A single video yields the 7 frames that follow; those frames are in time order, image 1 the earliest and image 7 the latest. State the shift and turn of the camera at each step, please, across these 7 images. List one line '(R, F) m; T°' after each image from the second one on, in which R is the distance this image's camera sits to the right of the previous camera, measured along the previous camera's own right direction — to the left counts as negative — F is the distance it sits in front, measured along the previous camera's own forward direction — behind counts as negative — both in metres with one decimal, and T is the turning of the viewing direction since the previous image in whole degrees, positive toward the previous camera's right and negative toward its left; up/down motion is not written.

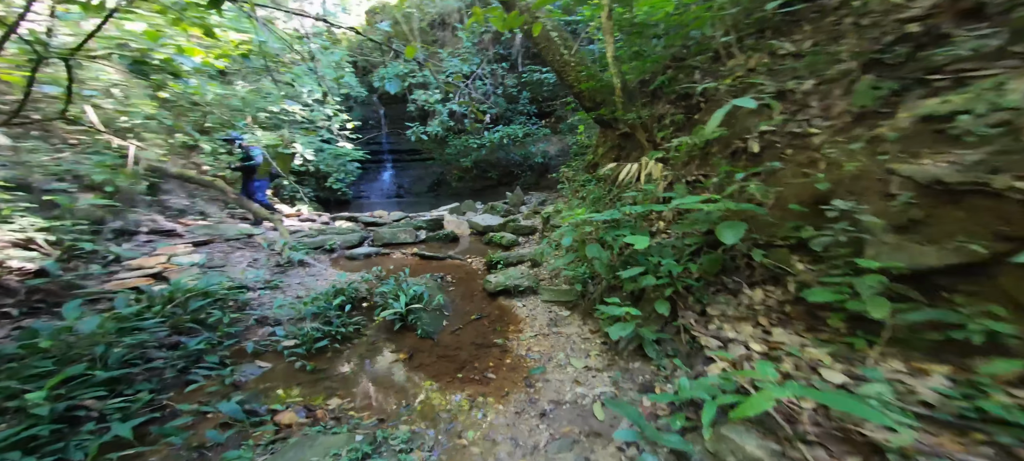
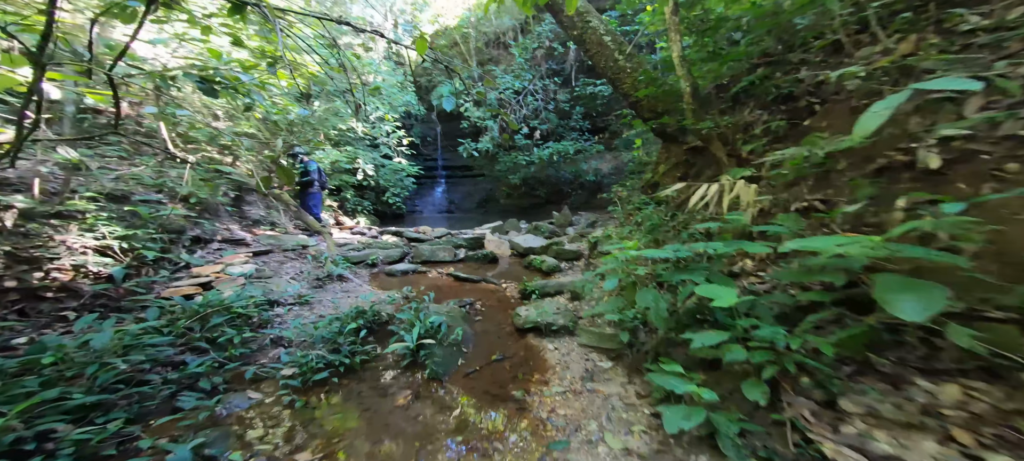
(+0.1, +0.4) m; -8°
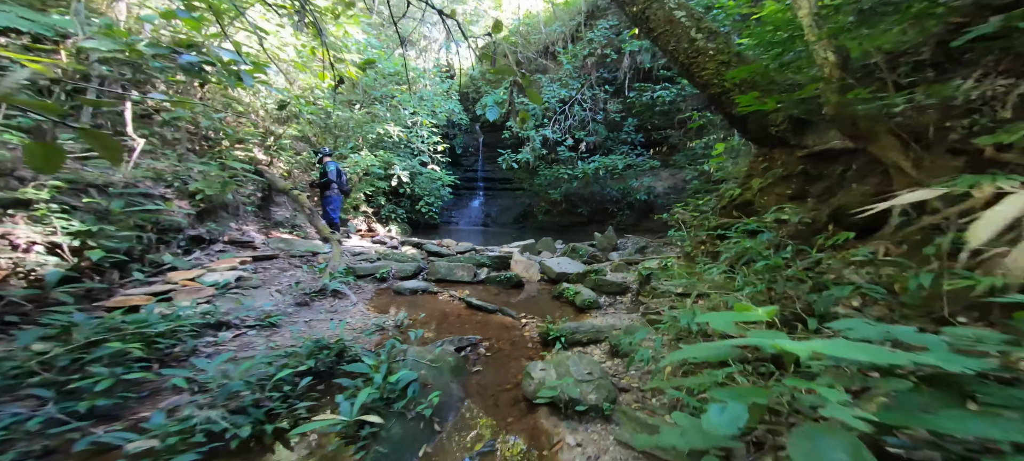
(+0.1, +0.9) m; -7°
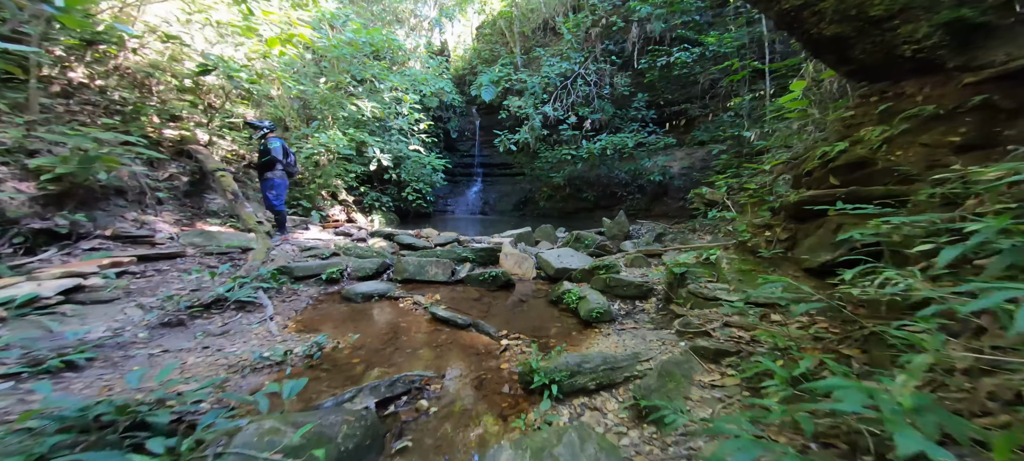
(+0.3, +1.2) m; -1°
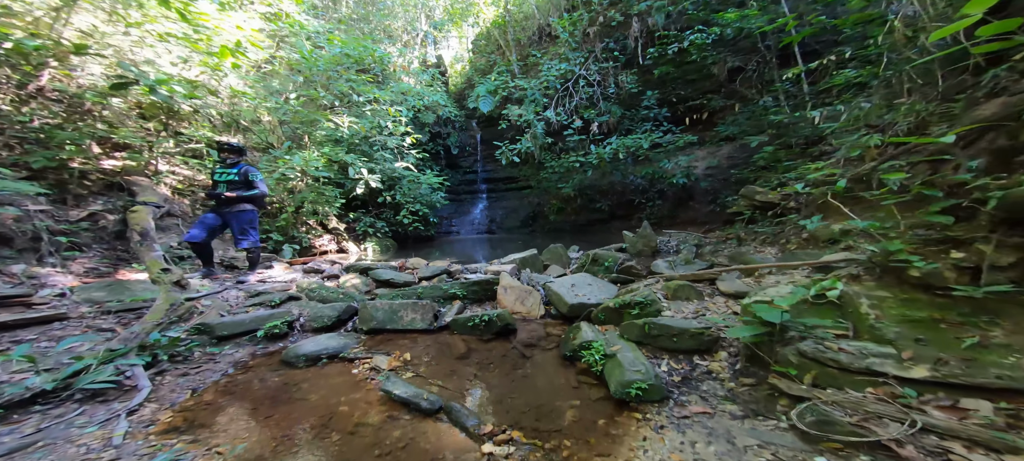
(+0.2, +1.0) m; -2°
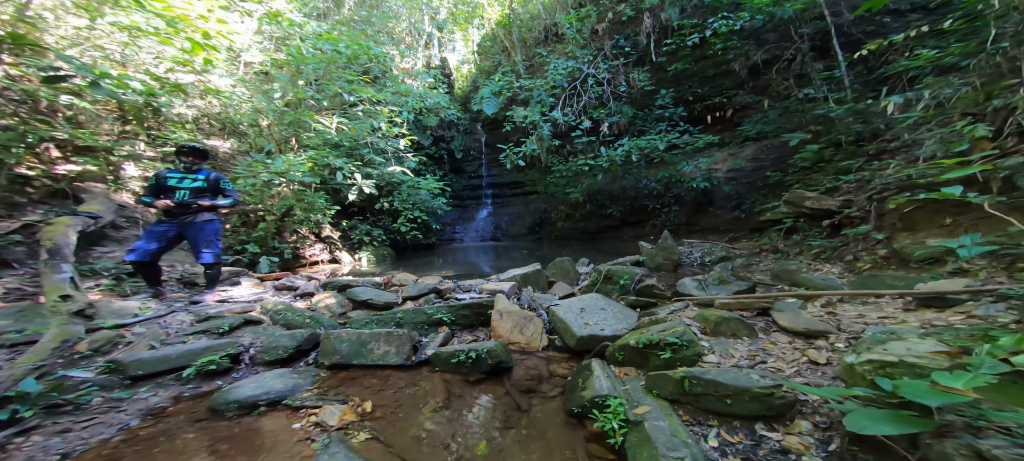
(+0.1, +0.6) m; -1°
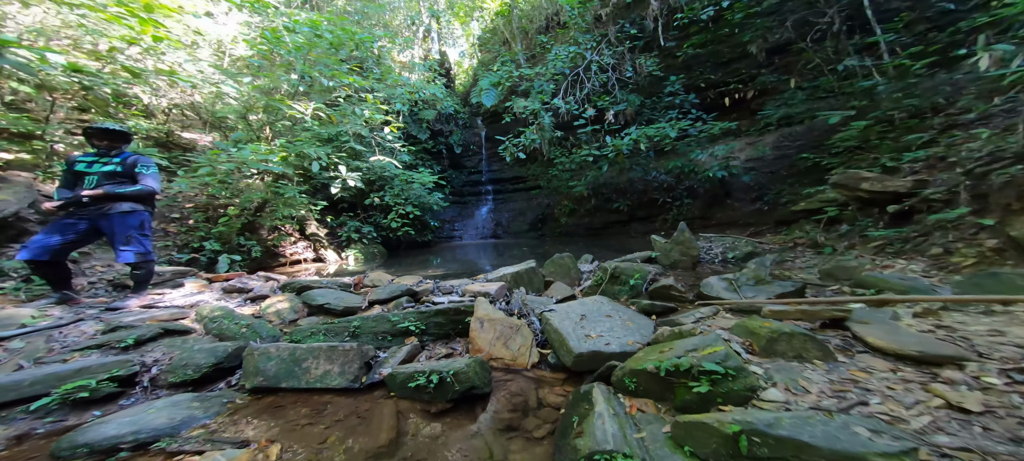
(+0.2, +0.6) m; -1°
